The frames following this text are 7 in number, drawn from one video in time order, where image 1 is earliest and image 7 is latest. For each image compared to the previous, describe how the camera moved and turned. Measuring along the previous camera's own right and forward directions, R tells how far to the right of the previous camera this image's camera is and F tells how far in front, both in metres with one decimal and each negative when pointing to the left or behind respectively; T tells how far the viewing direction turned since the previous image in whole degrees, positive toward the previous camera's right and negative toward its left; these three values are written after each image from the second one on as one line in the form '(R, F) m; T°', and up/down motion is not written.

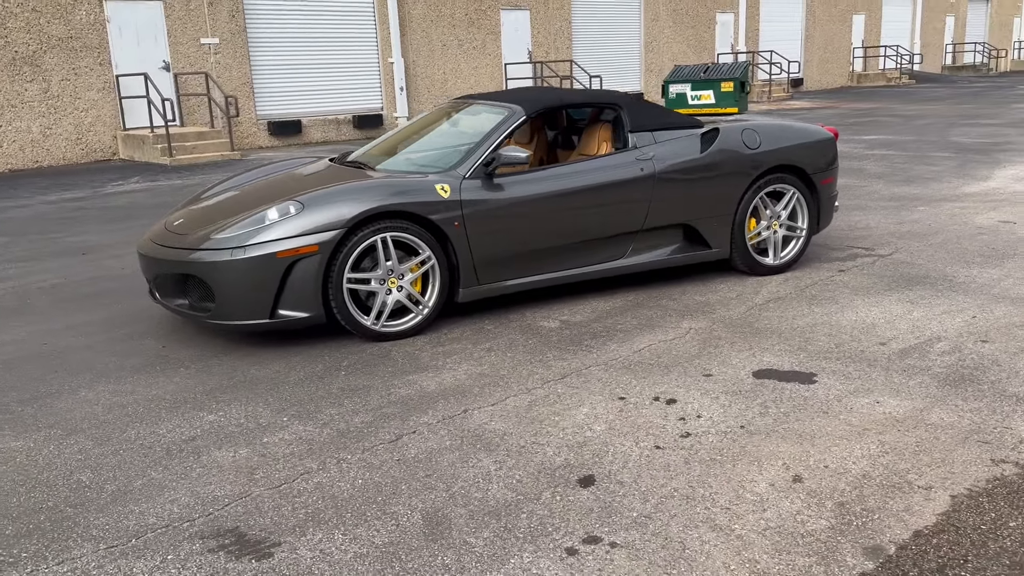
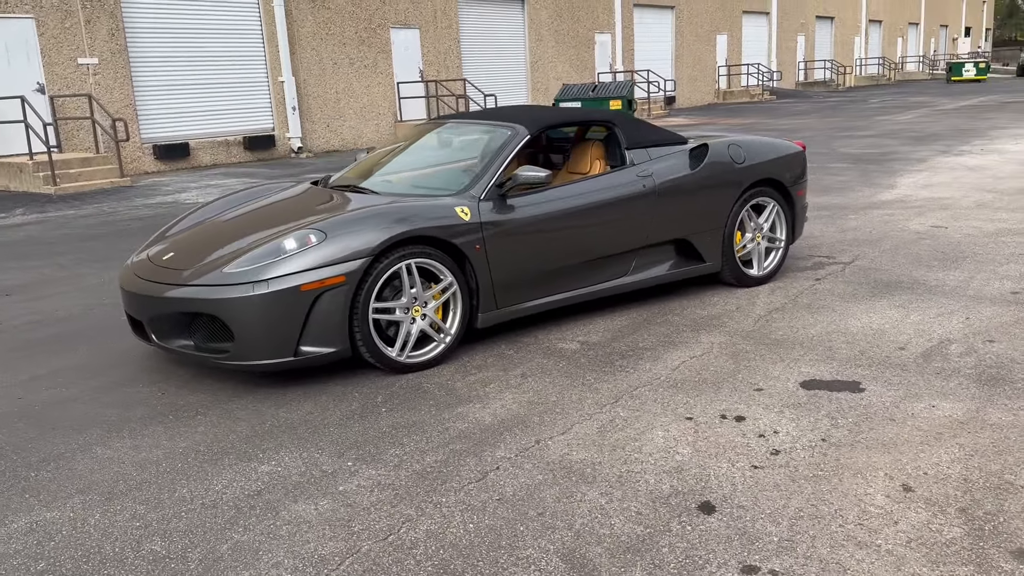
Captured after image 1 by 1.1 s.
(-0.8, +0.2) m; +8°
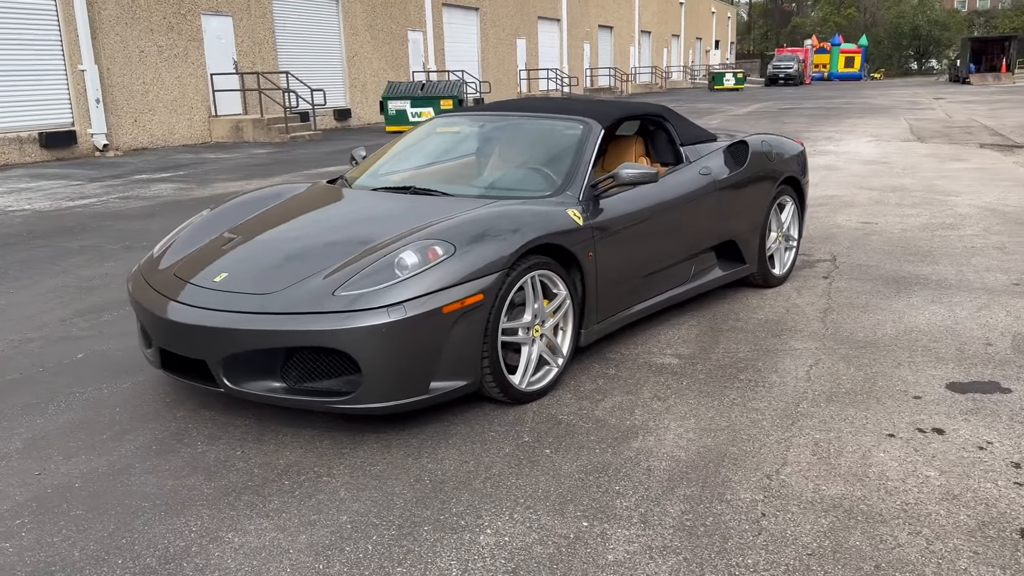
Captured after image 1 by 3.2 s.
(-1.5, +0.7) m; +15°
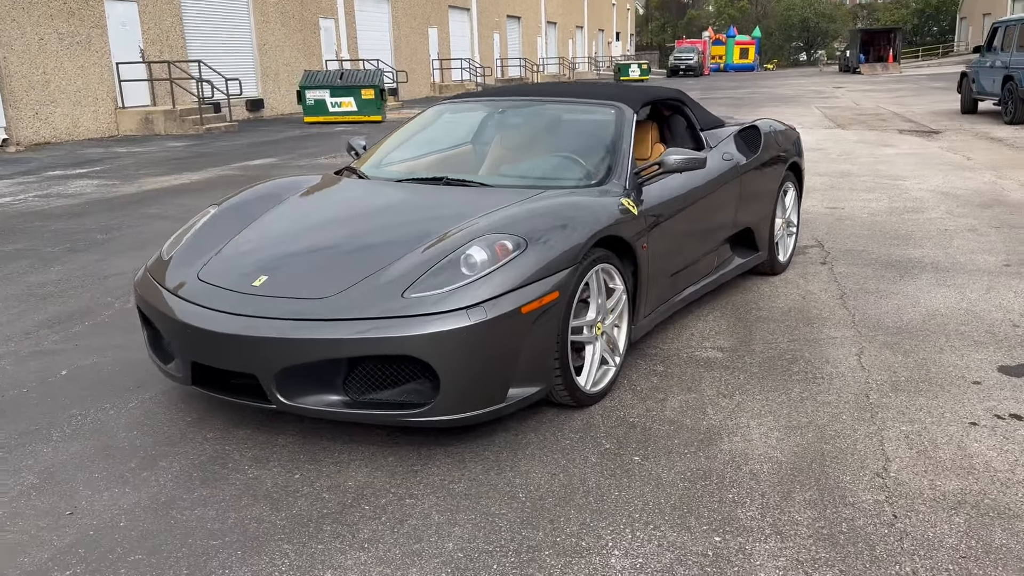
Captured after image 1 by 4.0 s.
(-0.6, +0.3) m; +6°
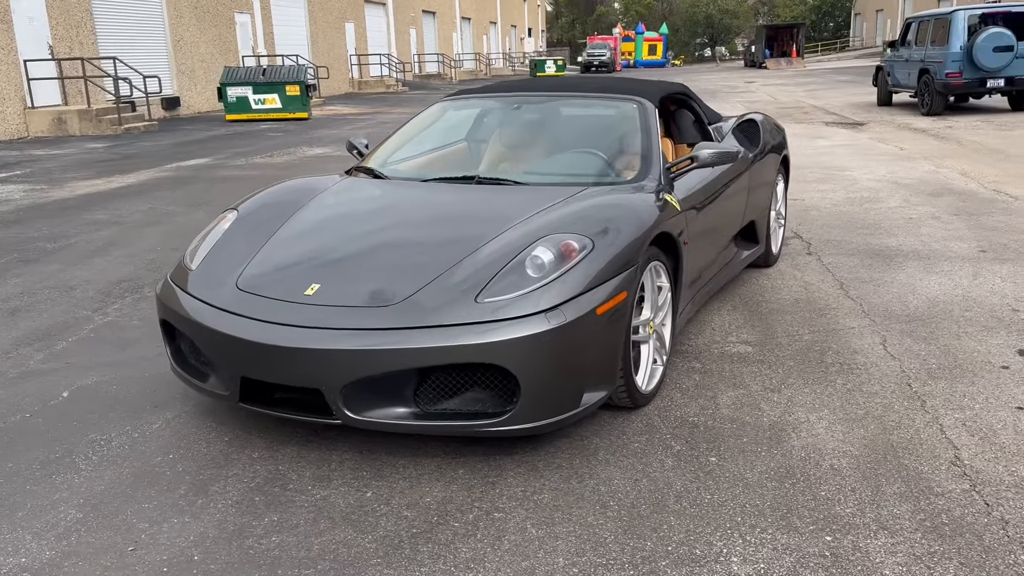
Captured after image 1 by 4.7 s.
(-0.5, +0.1) m; +6°
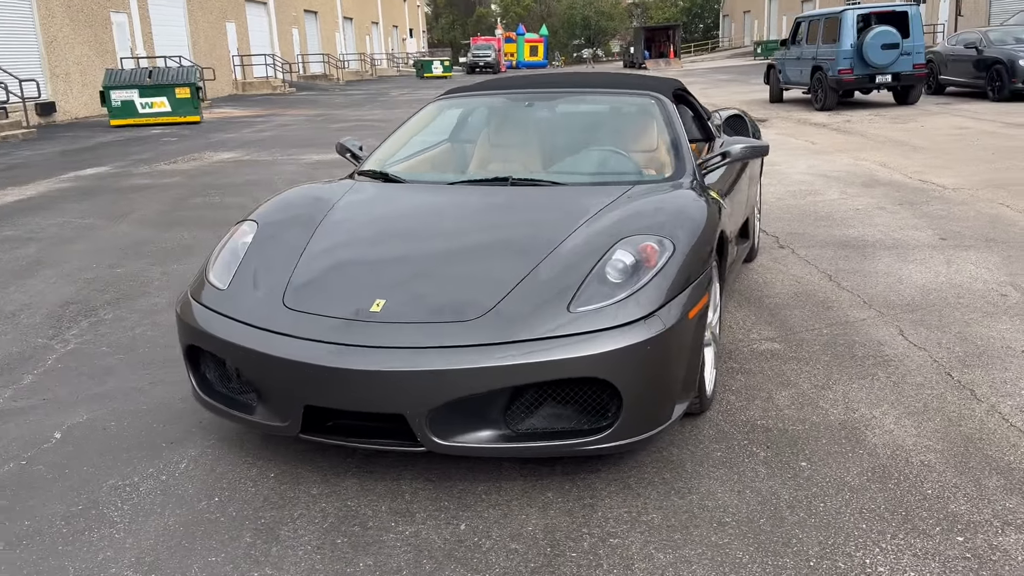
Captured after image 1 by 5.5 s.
(-0.6, +0.2) m; +8°
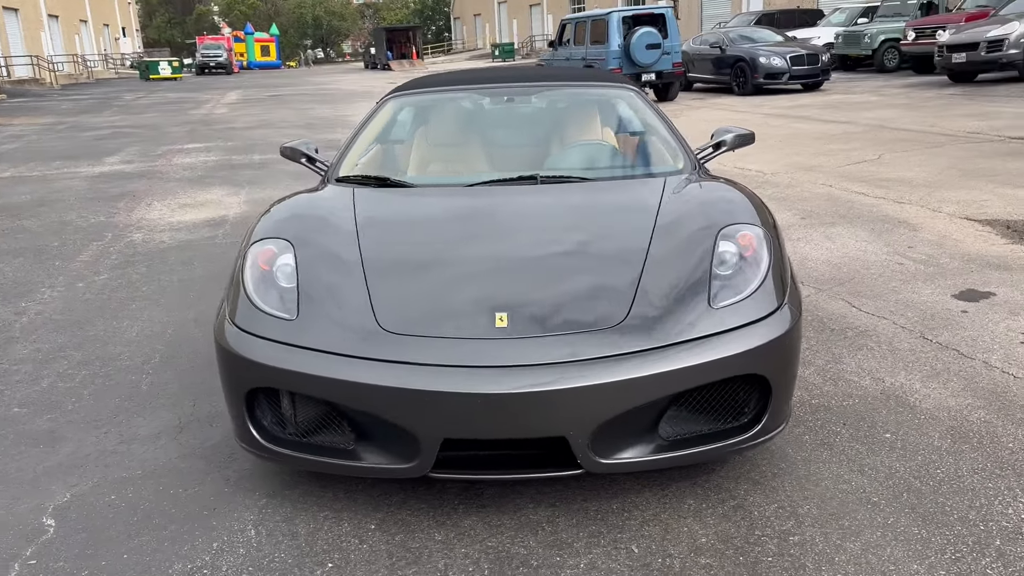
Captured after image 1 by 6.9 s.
(-1.0, +0.3) m; +17°
